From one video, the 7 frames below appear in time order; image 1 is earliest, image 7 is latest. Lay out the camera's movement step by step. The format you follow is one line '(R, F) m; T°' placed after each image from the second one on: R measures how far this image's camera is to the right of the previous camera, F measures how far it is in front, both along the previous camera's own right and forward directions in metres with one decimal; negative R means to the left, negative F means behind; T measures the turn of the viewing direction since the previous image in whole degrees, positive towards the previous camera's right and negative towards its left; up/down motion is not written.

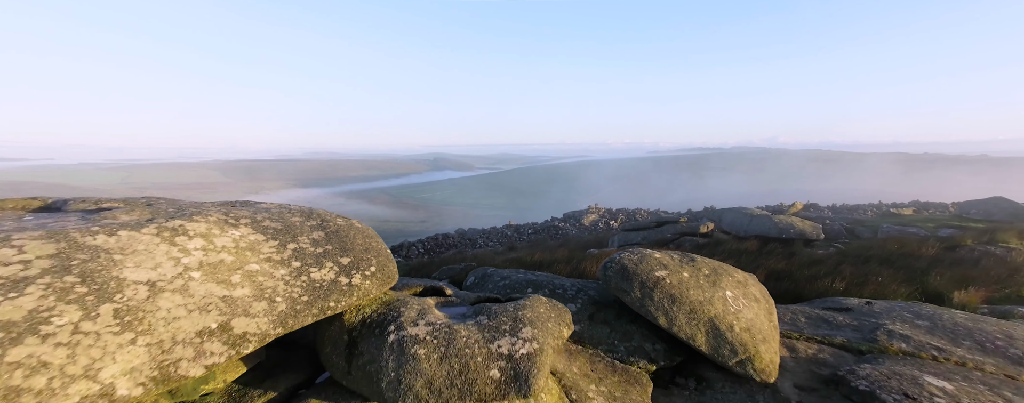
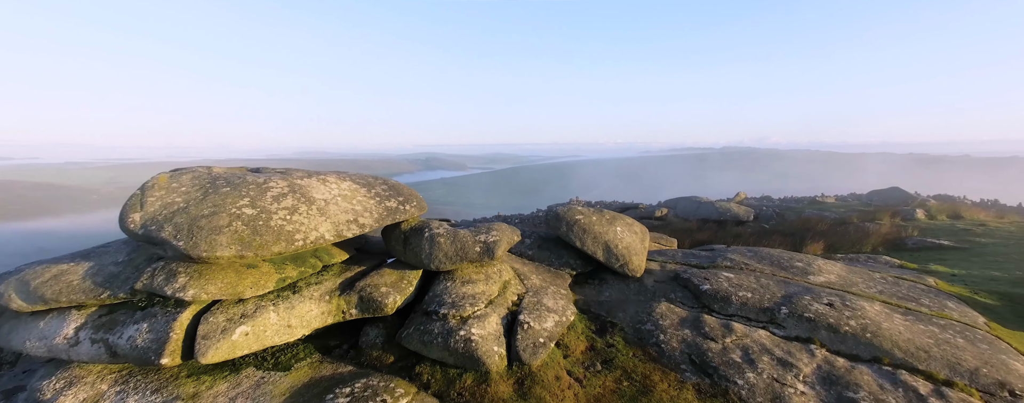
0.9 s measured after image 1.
(+0.3, -3.0) m; +1°
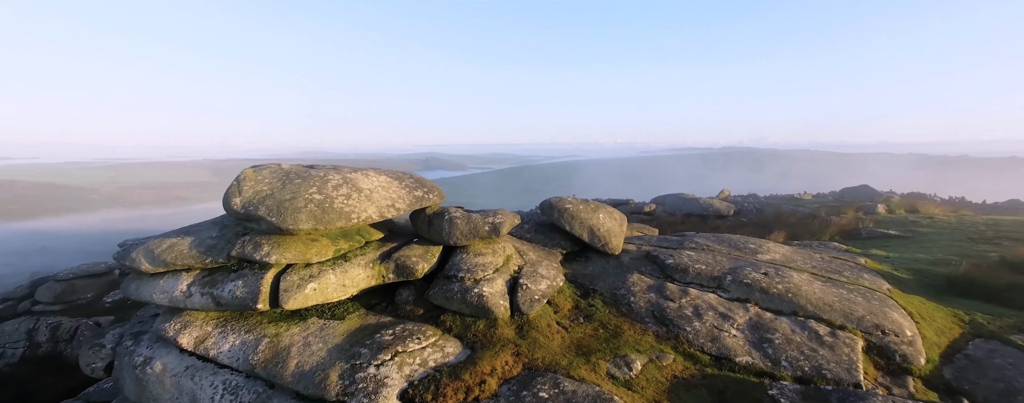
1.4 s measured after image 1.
(0.0, -1.6) m; 0°
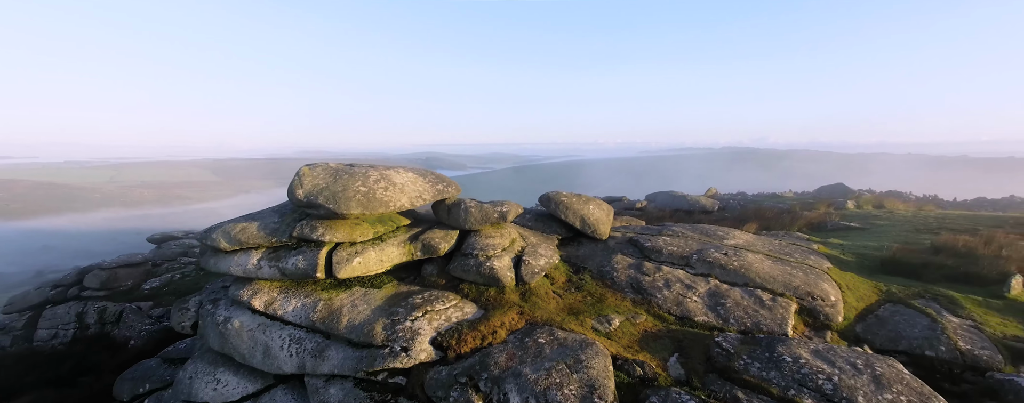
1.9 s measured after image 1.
(-0.1, -1.6) m; 0°
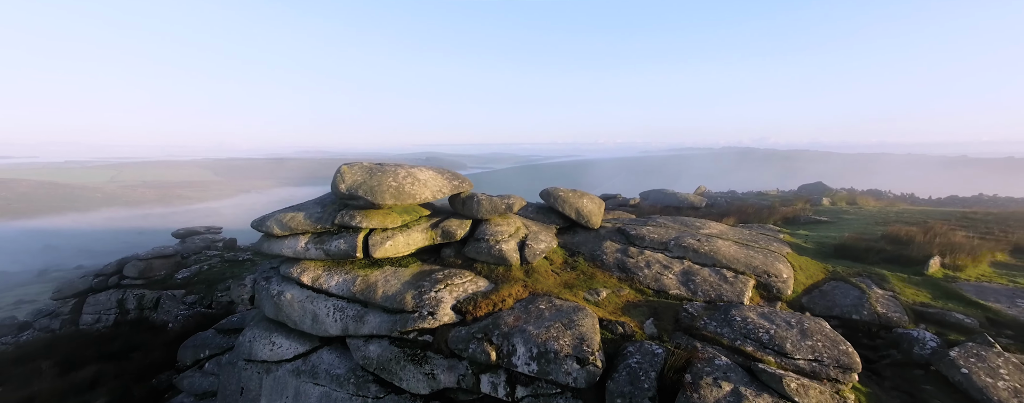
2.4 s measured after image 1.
(-0.1, -1.6) m; 0°
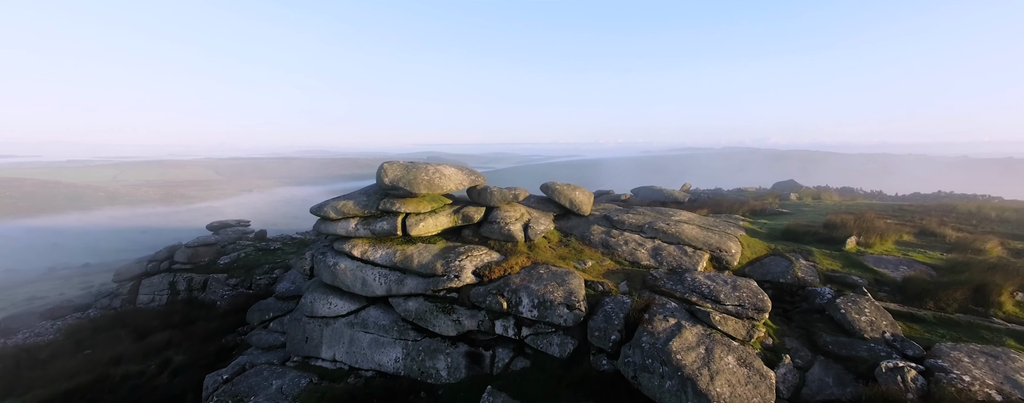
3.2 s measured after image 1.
(-0.2, -2.6) m; 0°
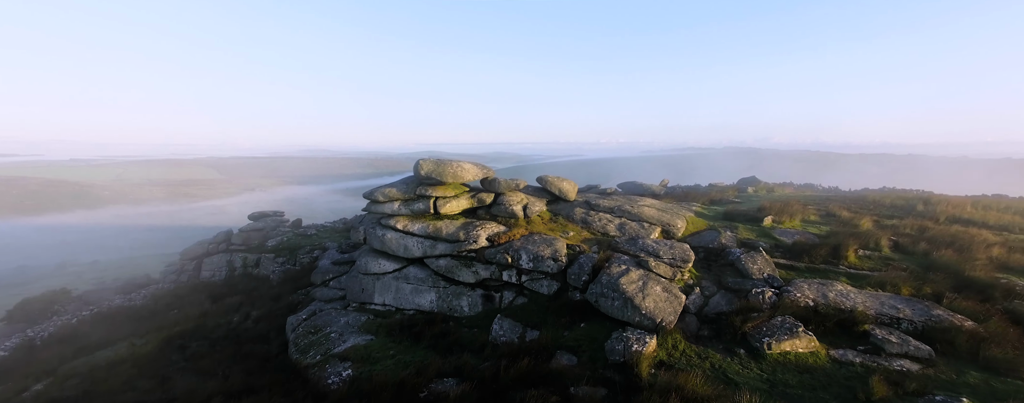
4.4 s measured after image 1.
(-0.1, -4.2) m; 0°
